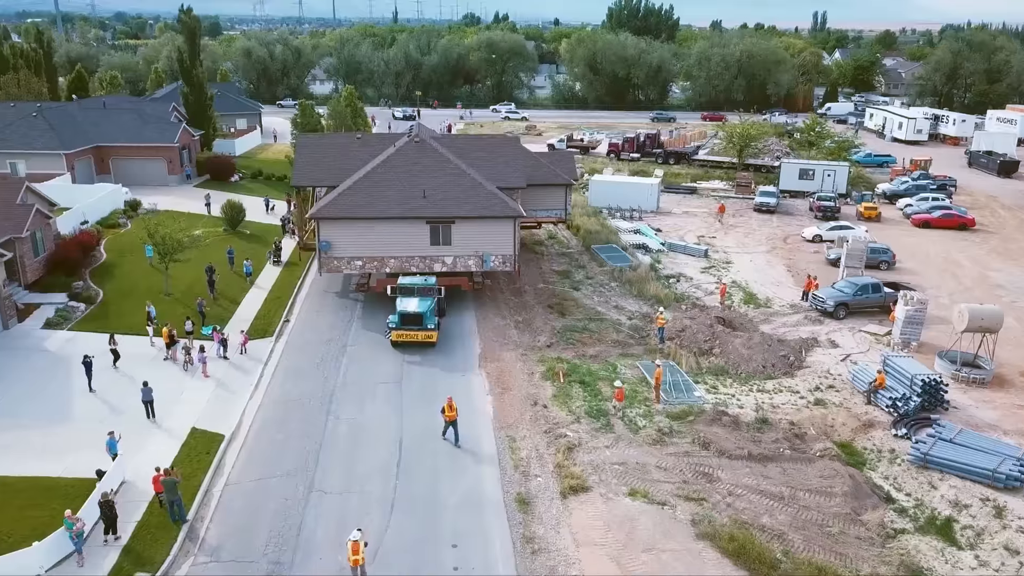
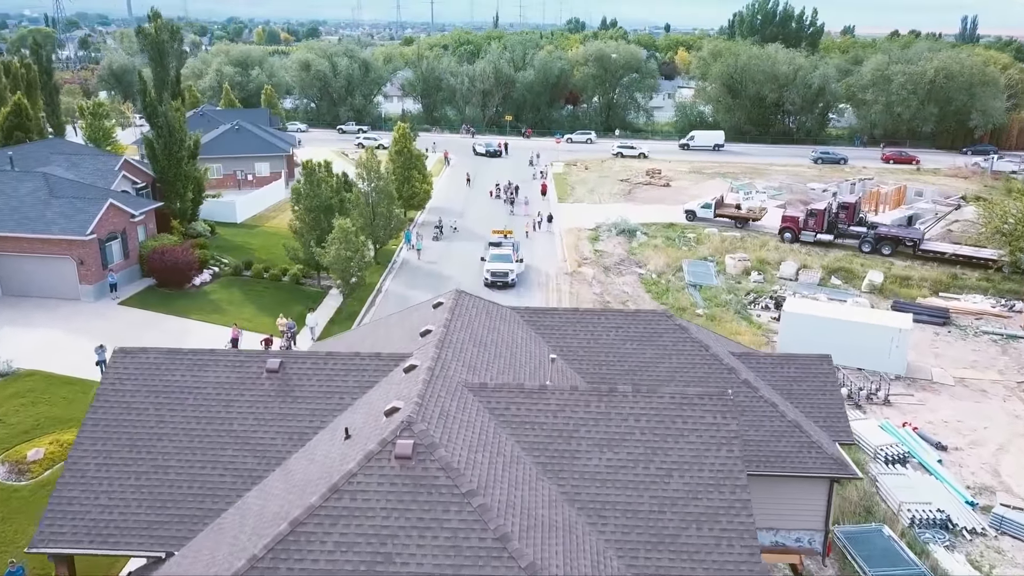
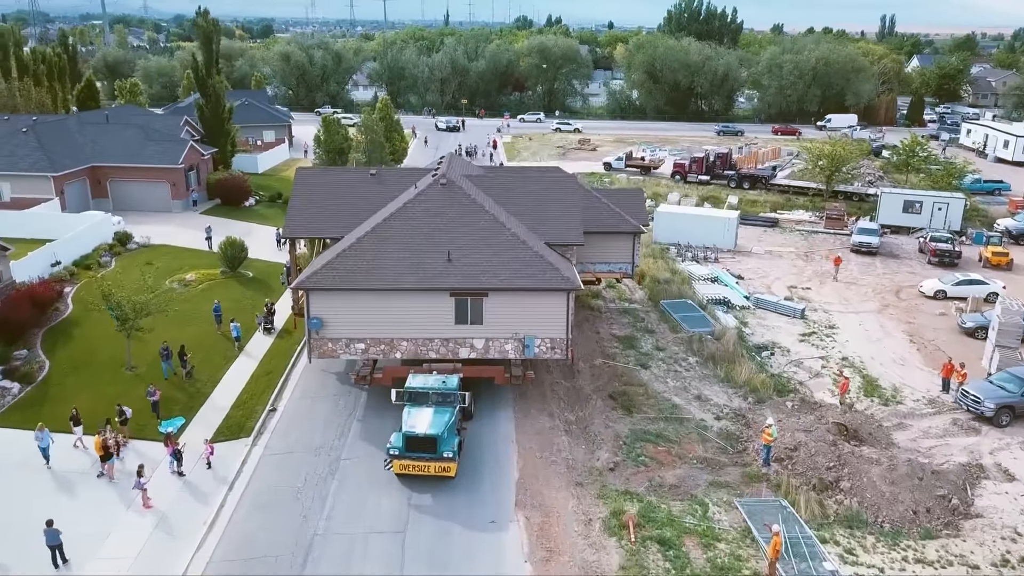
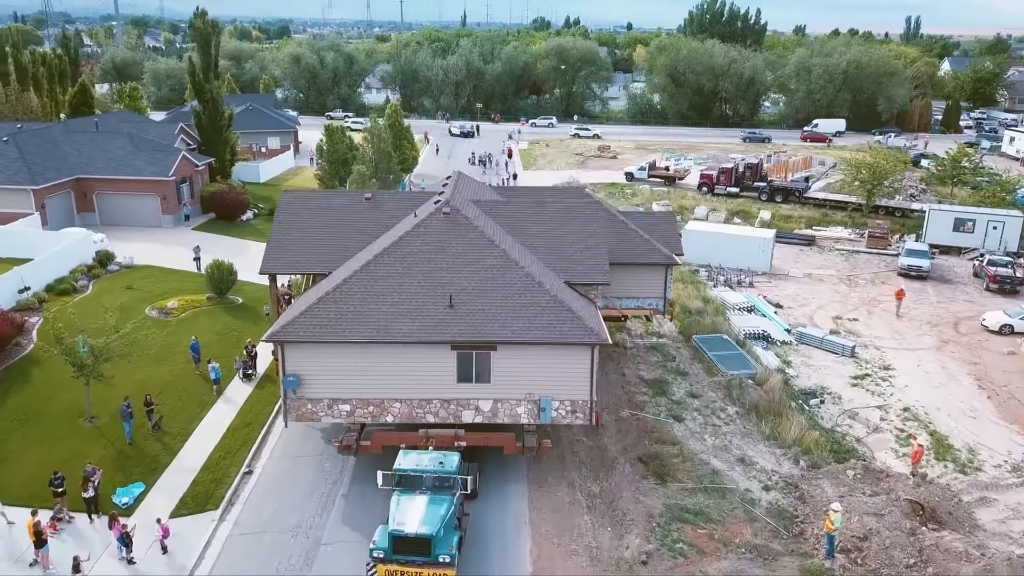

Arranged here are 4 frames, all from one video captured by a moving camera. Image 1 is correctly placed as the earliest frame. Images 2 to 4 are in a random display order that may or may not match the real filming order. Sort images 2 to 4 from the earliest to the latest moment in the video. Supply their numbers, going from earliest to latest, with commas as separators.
3, 4, 2
